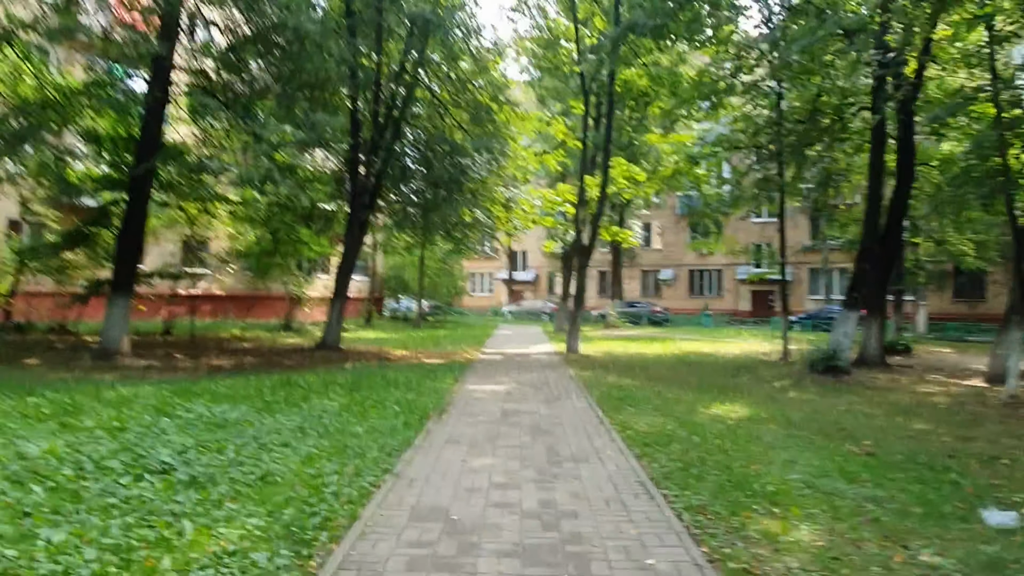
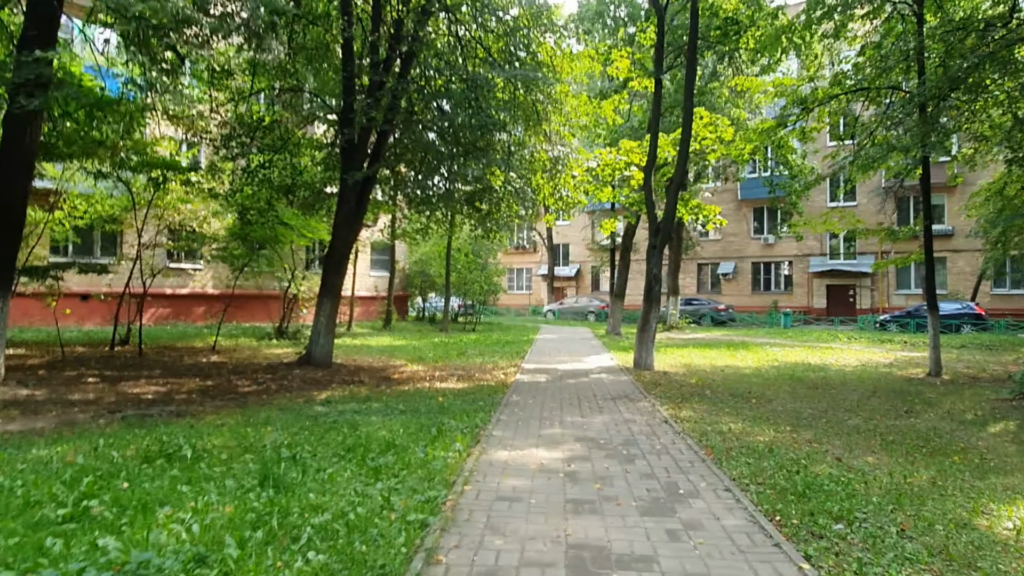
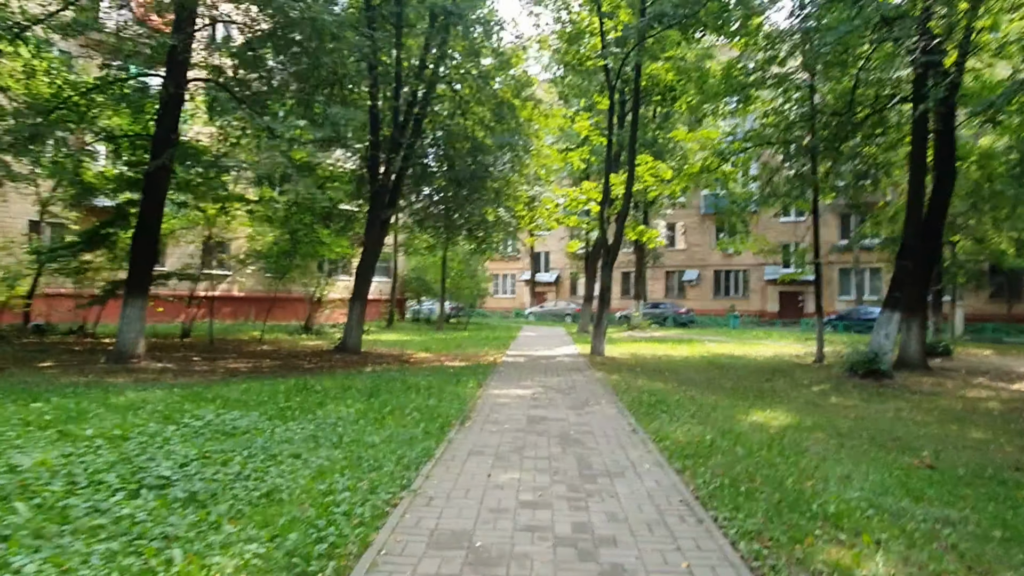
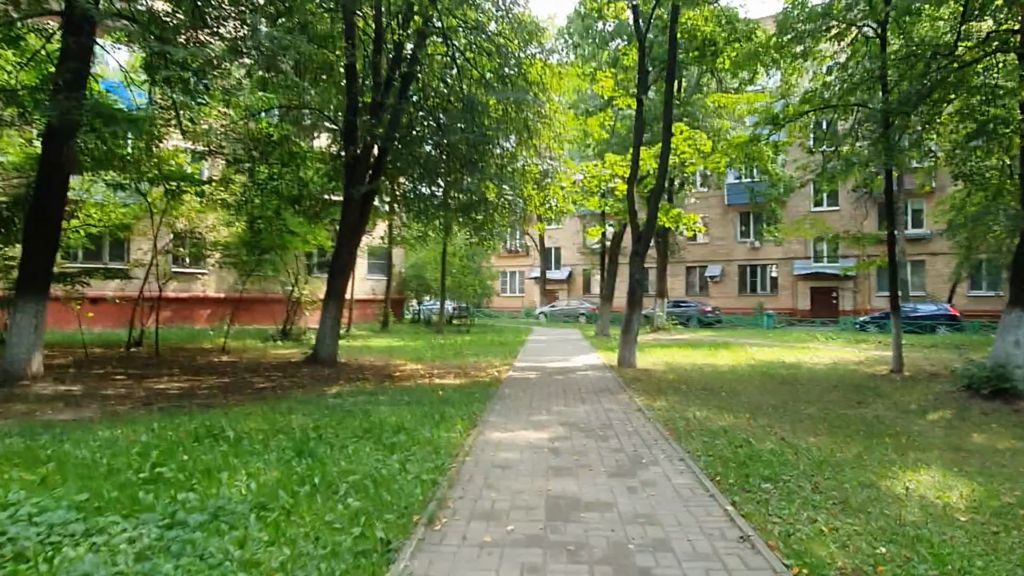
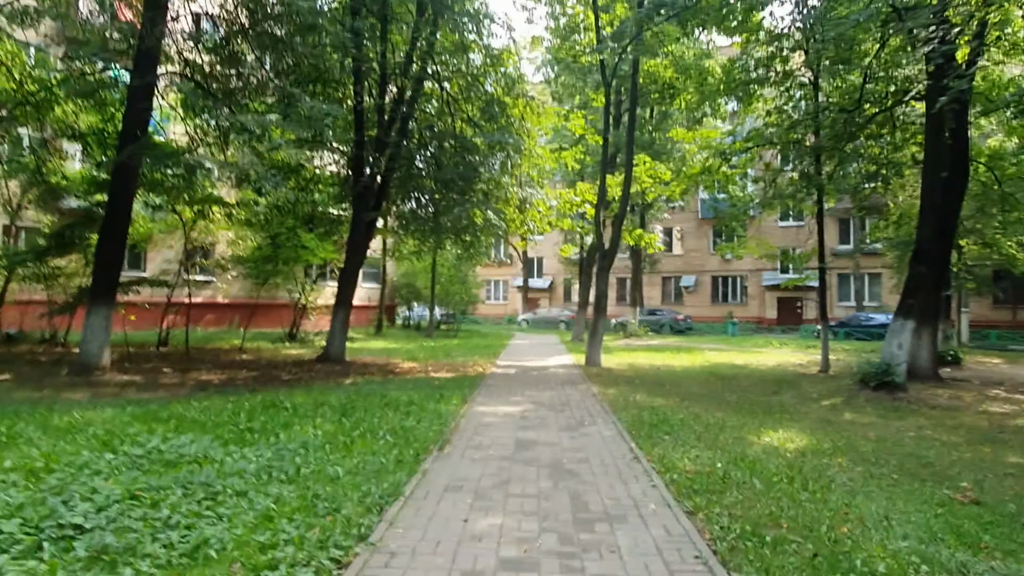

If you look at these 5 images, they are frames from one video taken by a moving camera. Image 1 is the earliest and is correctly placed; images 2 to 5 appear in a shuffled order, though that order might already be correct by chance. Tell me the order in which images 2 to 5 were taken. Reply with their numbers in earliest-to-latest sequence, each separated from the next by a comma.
3, 5, 4, 2
